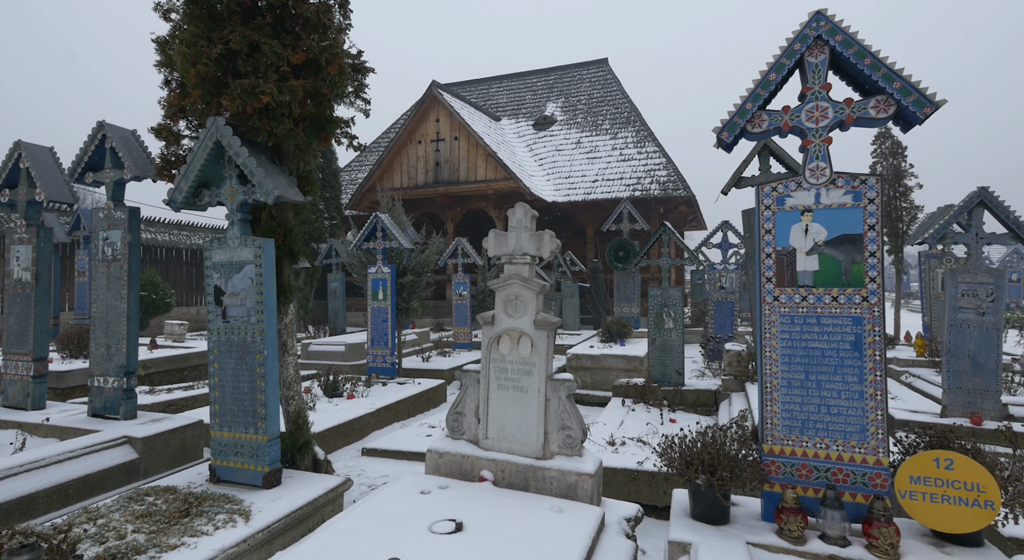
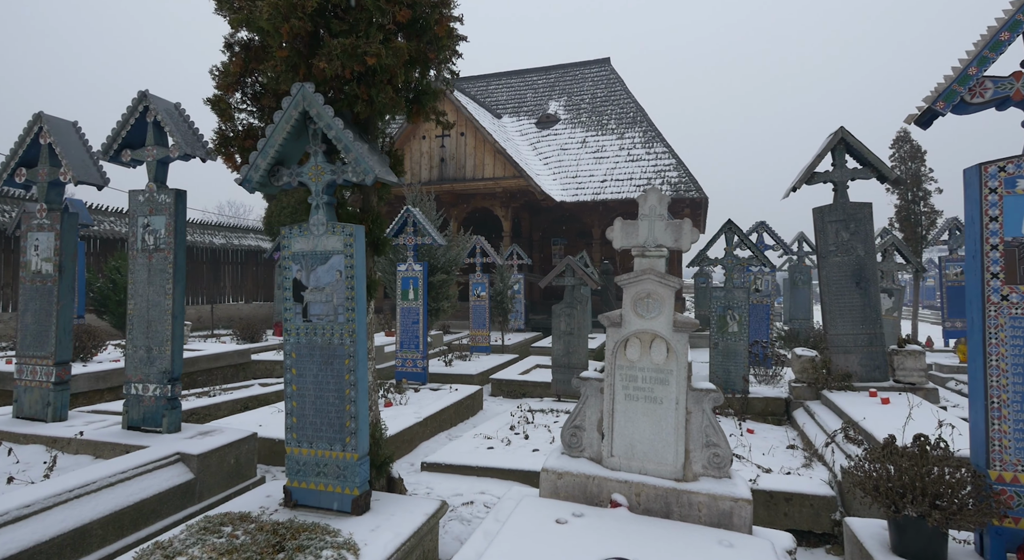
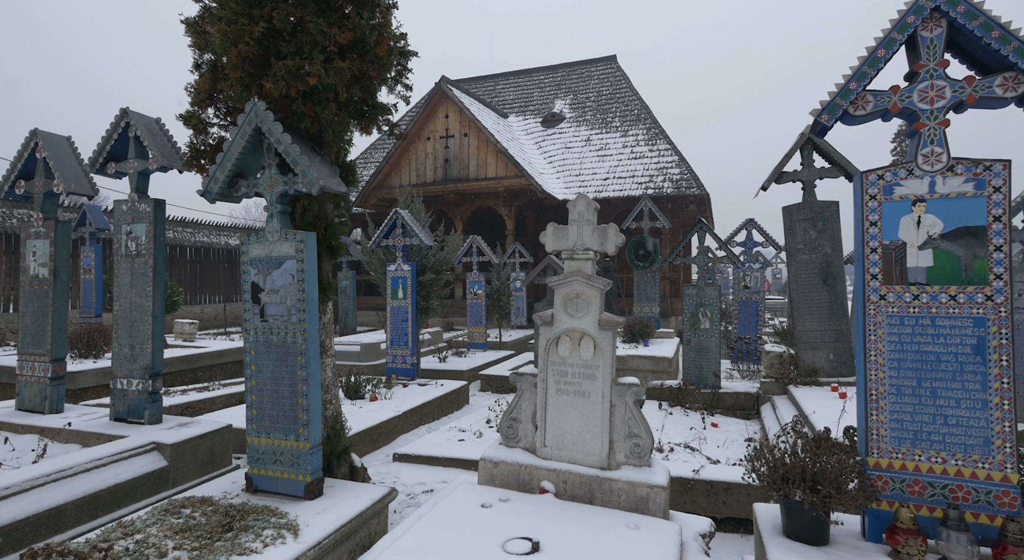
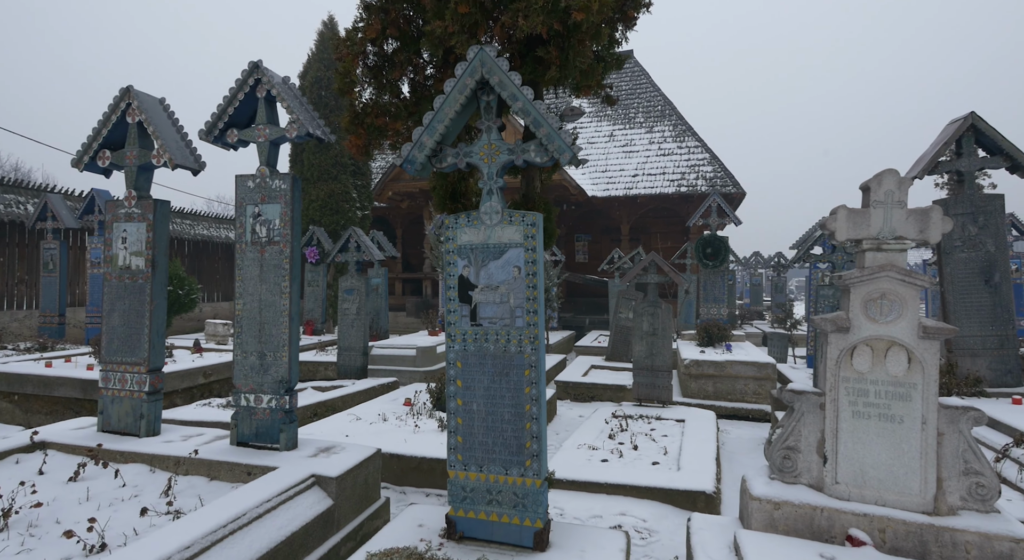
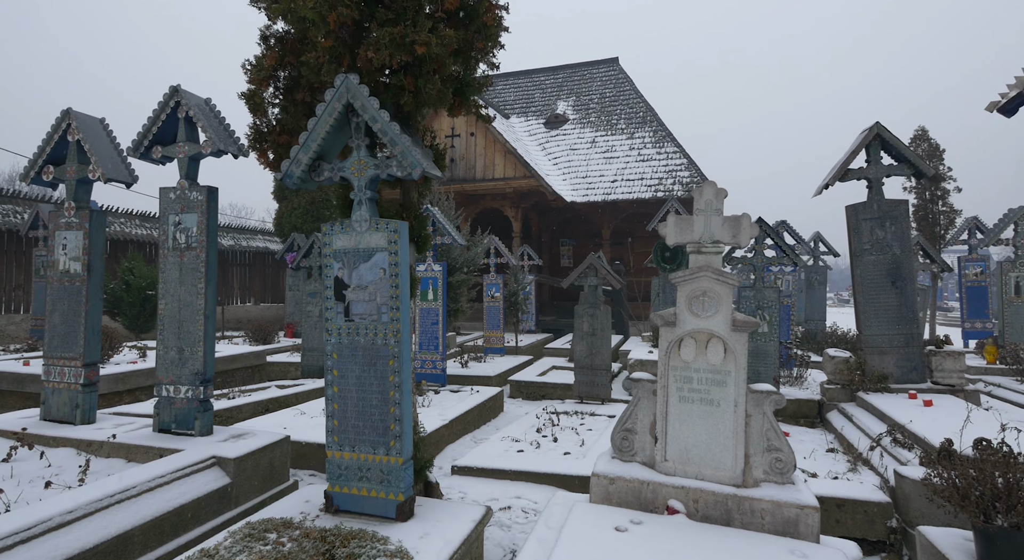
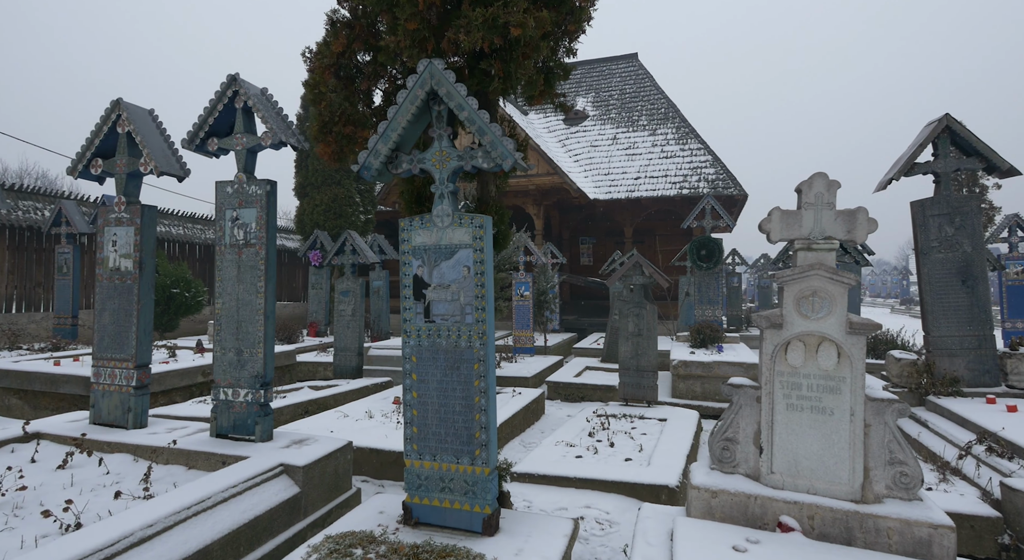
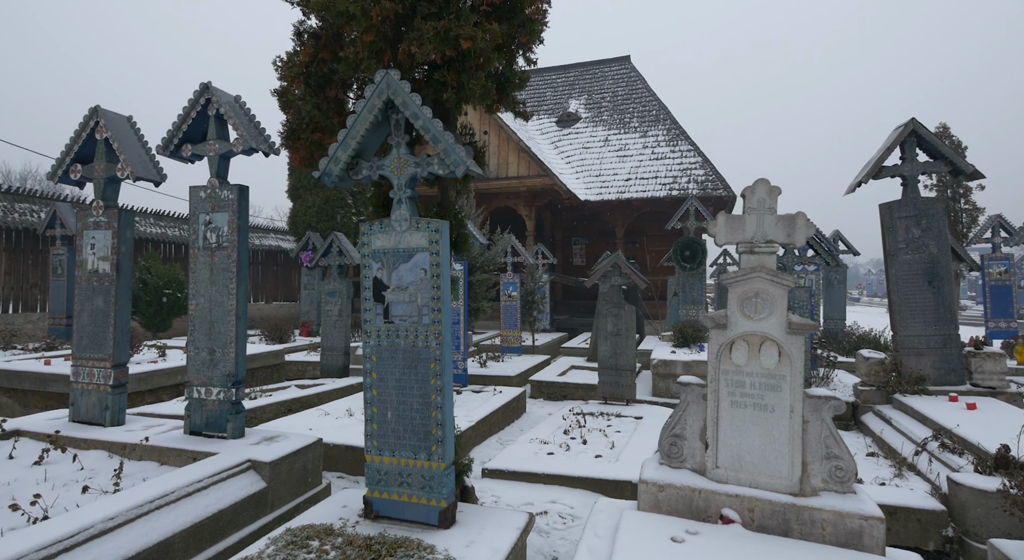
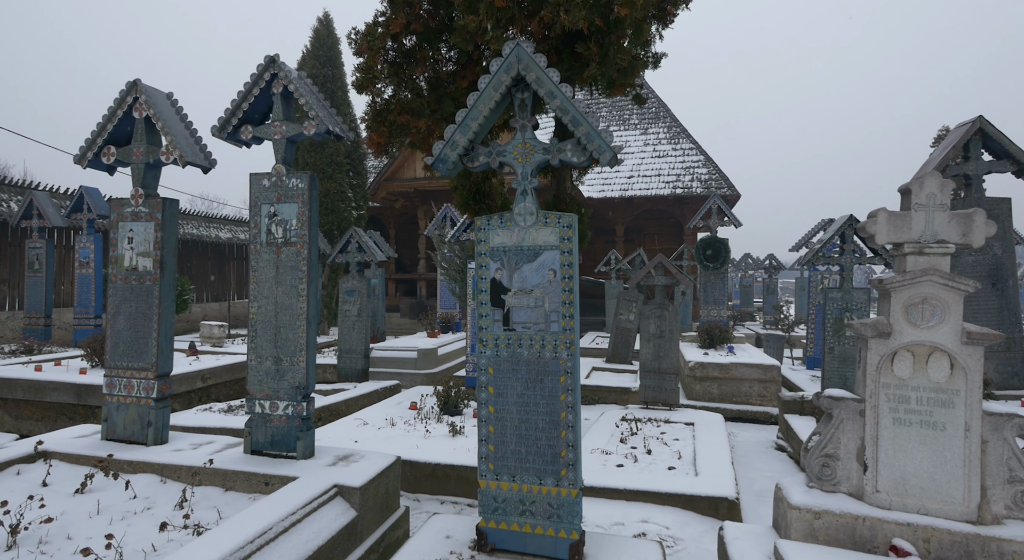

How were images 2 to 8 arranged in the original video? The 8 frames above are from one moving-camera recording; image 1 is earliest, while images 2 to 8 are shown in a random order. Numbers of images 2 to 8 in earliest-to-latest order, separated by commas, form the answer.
3, 2, 5, 7, 6, 4, 8
